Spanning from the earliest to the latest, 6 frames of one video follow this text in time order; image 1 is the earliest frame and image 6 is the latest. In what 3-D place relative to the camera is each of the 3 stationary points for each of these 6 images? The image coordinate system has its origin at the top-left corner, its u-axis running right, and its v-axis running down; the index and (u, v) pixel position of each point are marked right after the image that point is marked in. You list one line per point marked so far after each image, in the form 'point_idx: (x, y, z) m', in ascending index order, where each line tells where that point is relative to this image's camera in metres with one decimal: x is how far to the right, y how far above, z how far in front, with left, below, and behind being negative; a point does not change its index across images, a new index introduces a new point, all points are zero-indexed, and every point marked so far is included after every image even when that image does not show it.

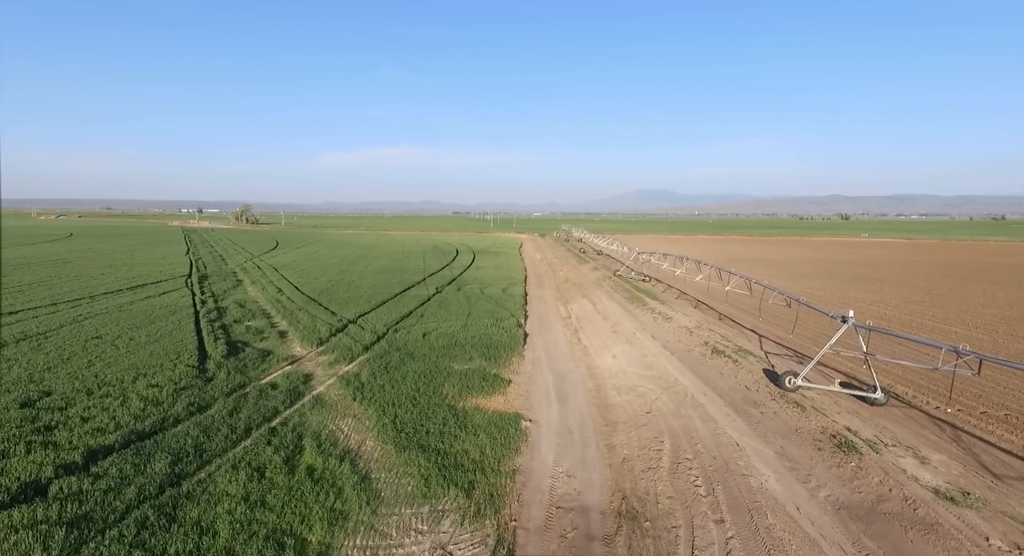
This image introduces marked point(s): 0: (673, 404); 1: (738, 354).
0: (+3.0, -2.4, +9.8) m
1: (+5.6, -1.9, +13.1) m
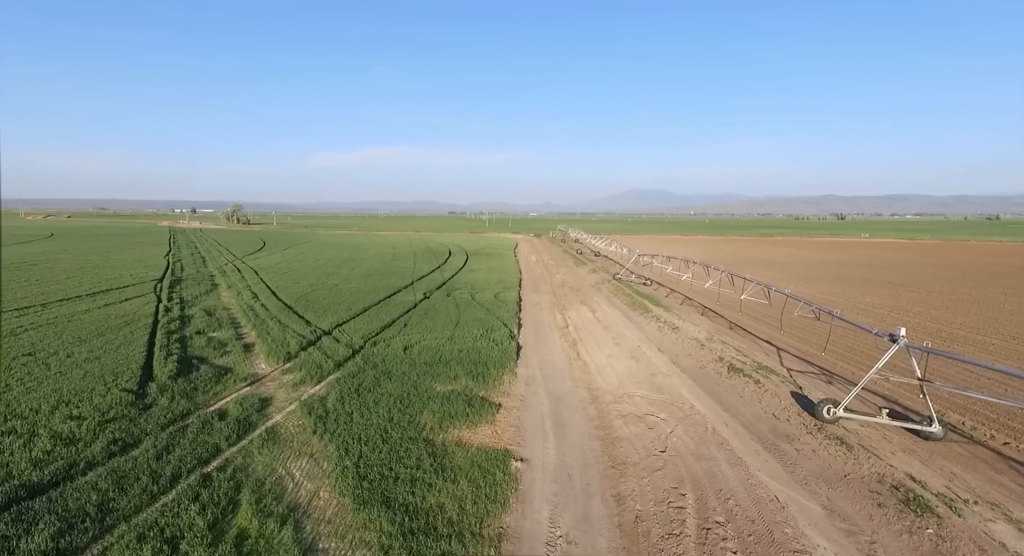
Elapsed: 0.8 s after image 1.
0: (+2.8, -2.5, +8.3) m
1: (+5.4, -2.1, +11.6) m
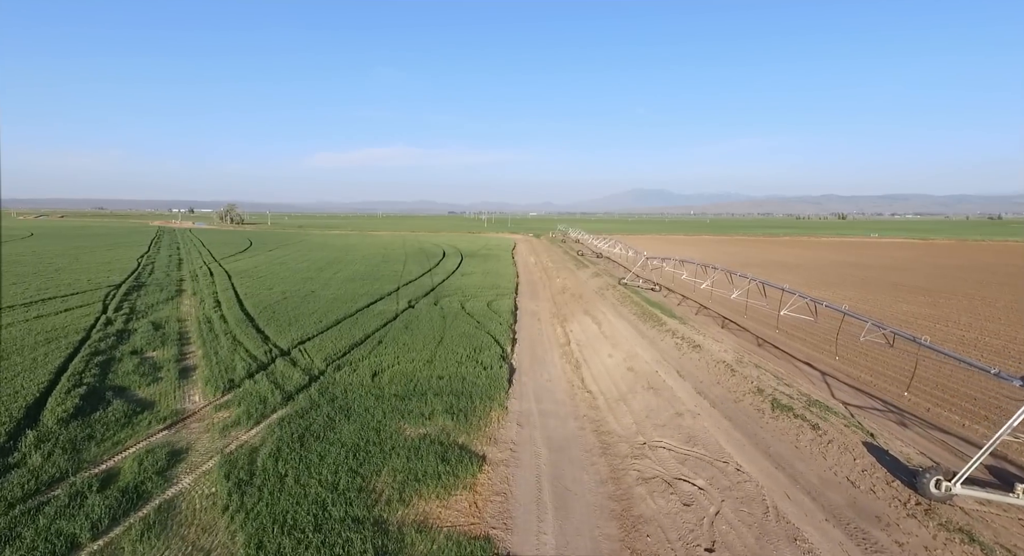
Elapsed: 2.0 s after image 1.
0: (+2.6, -2.8, +5.9) m
1: (+5.2, -2.3, +9.1) m
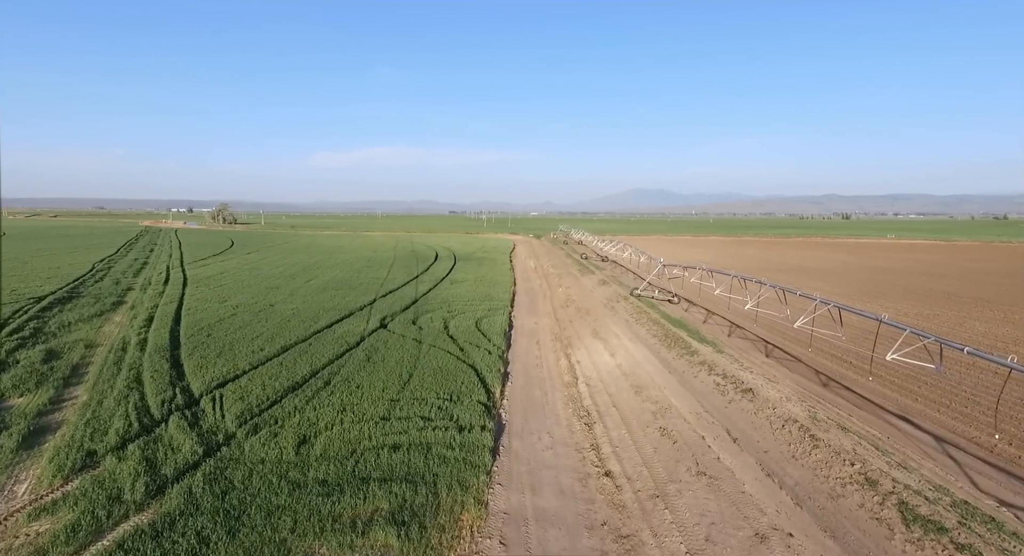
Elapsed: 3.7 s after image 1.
0: (+2.4, -3.2, +2.4) m
1: (+5.0, -2.8, +5.6) m
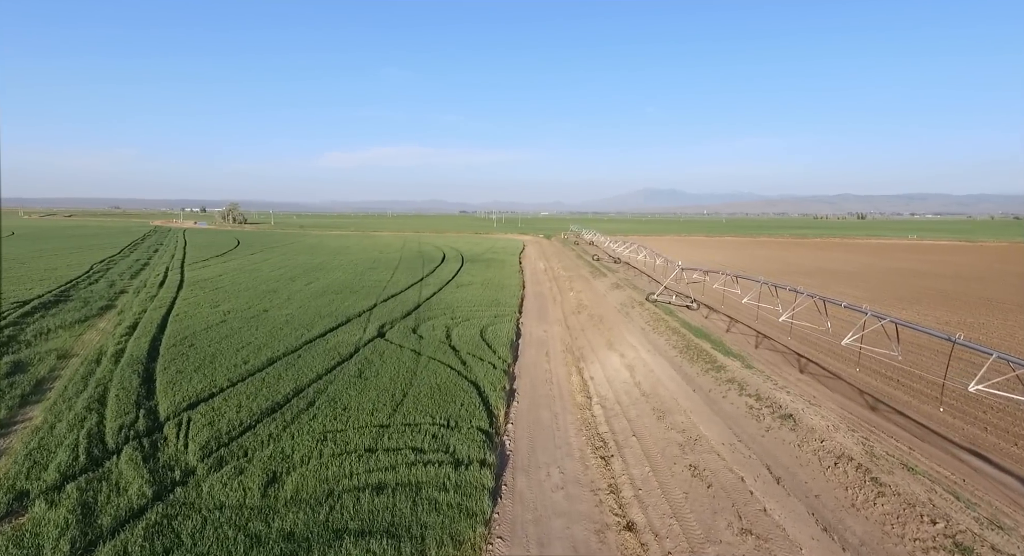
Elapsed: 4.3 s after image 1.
0: (+2.3, -3.4, +1.1) m
1: (+5.0, -2.9, +4.3) m
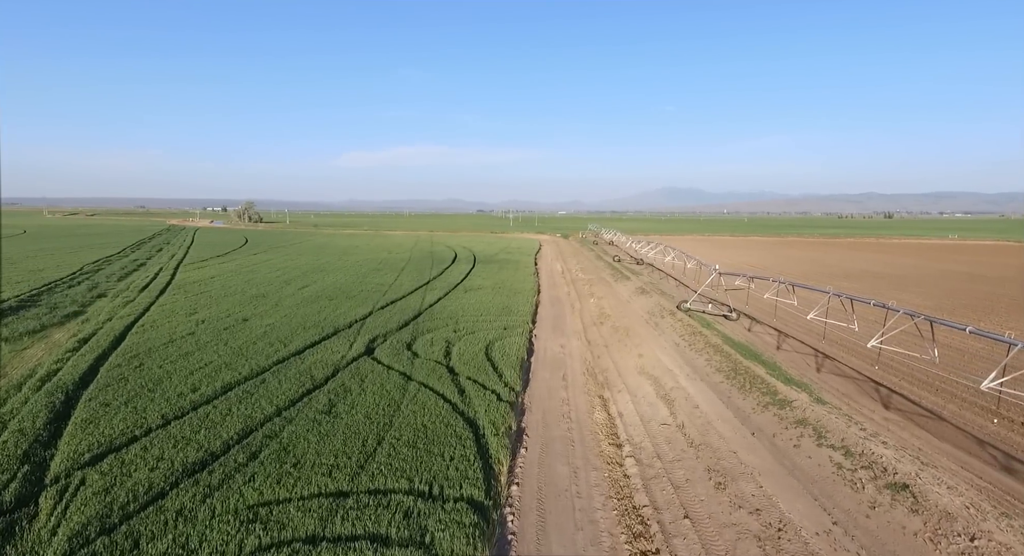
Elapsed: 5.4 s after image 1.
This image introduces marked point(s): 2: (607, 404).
0: (+2.1, -3.6, -1.4) m
1: (+4.9, -3.1, +1.7) m
2: (+1.9, -2.4, +10.3) m
